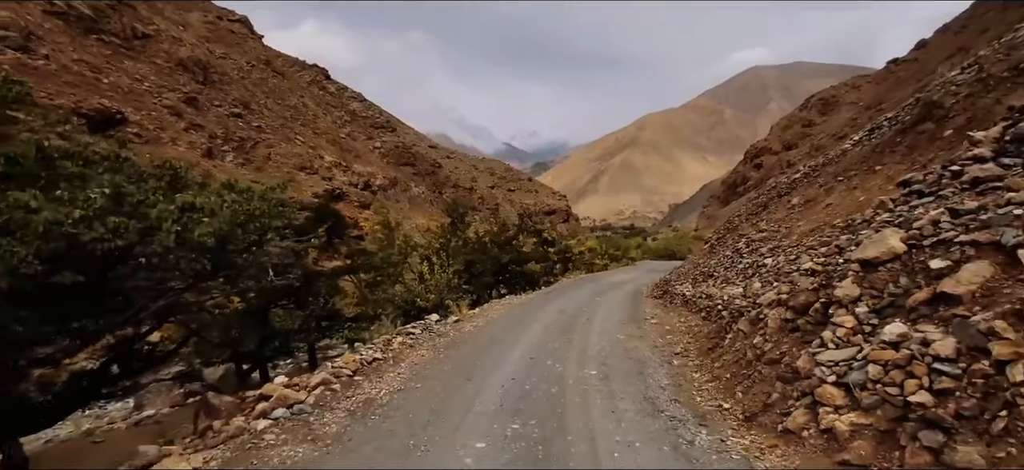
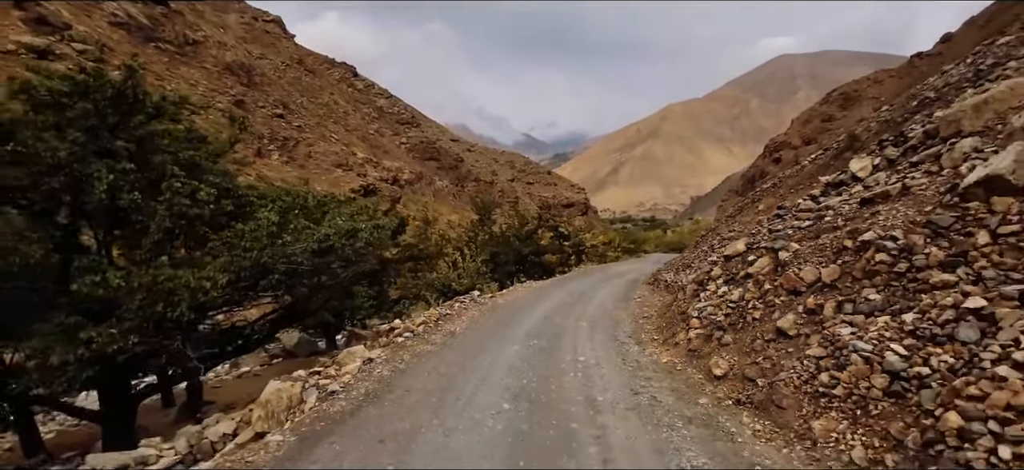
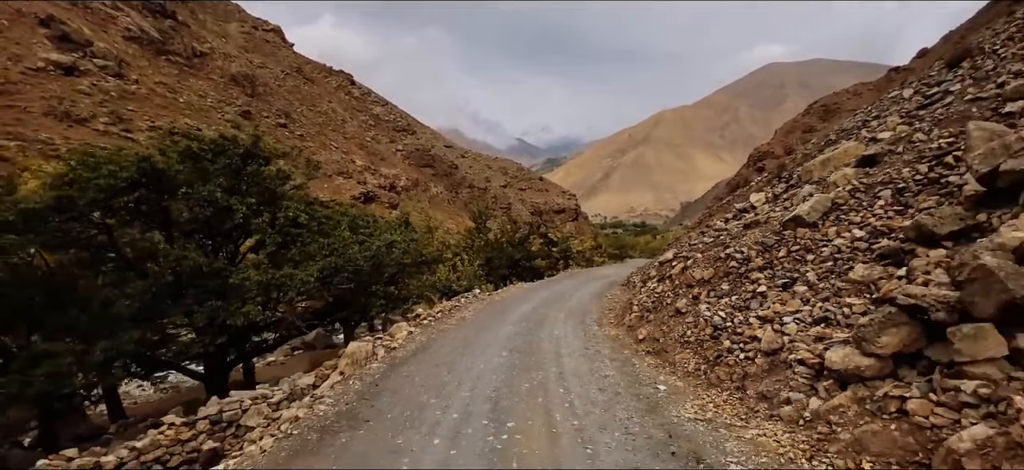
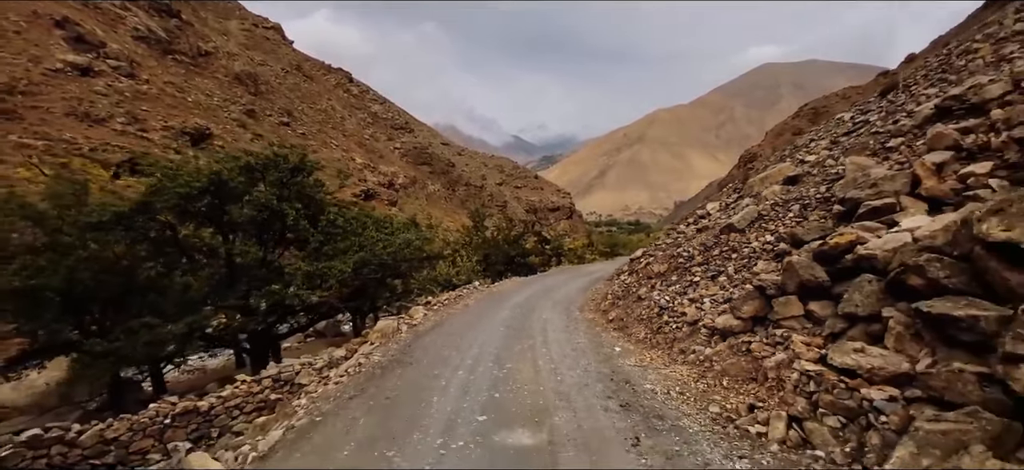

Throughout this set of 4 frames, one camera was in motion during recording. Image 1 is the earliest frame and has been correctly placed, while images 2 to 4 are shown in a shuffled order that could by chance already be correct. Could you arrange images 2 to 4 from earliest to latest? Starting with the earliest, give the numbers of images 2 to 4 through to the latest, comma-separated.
2, 3, 4
